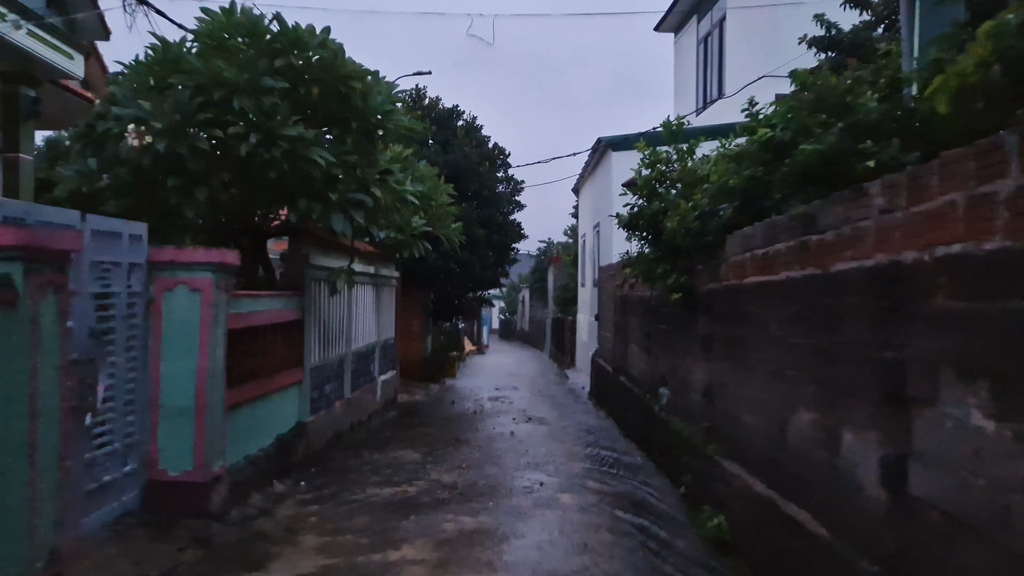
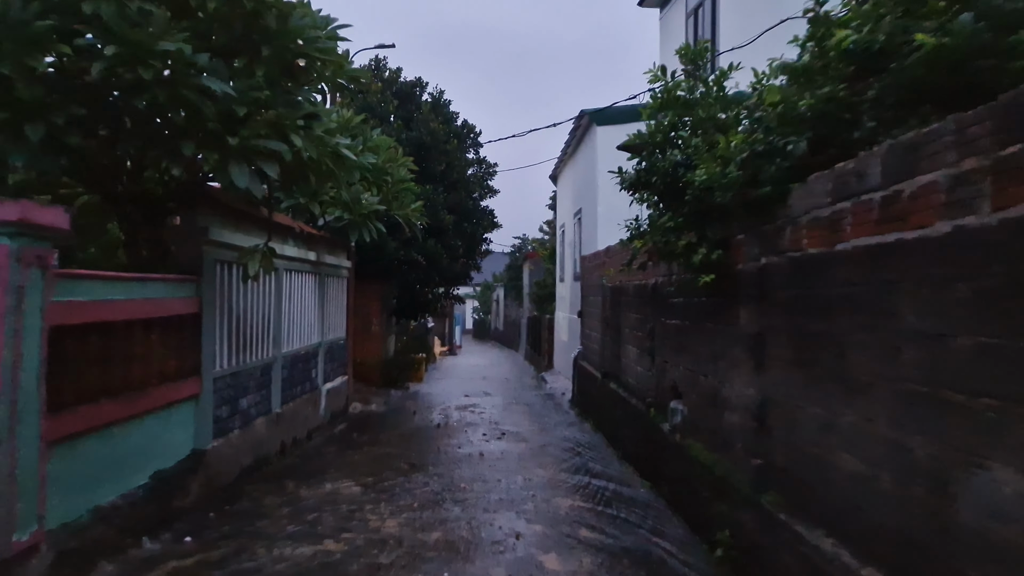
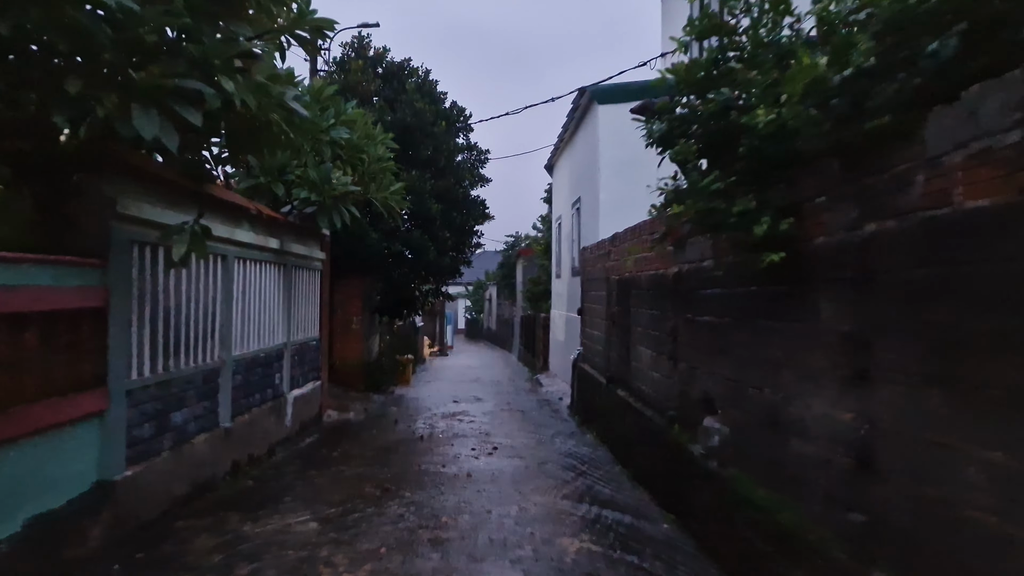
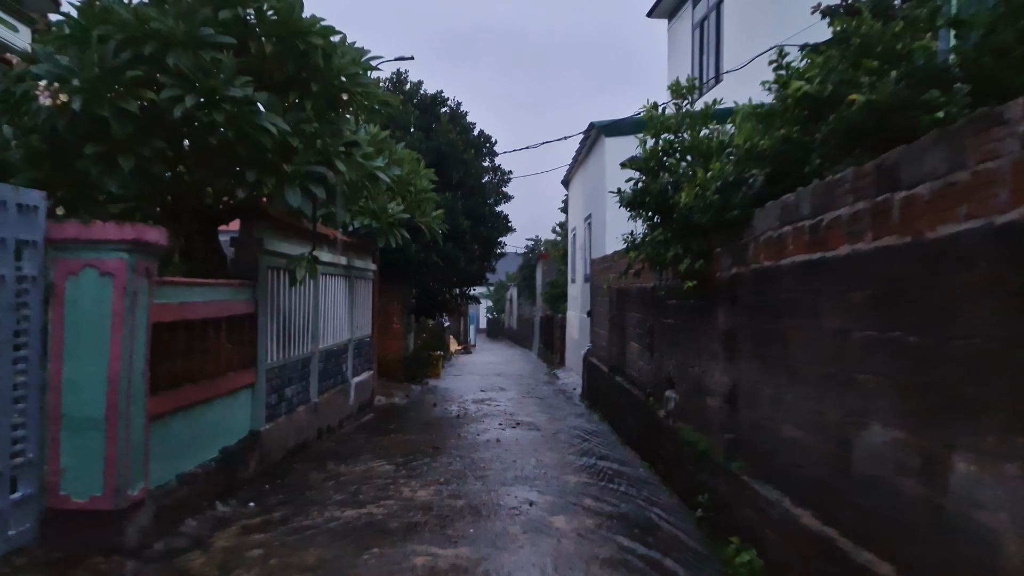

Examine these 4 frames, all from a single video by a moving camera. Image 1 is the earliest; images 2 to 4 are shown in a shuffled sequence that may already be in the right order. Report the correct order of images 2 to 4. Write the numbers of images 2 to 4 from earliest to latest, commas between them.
4, 2, 3
